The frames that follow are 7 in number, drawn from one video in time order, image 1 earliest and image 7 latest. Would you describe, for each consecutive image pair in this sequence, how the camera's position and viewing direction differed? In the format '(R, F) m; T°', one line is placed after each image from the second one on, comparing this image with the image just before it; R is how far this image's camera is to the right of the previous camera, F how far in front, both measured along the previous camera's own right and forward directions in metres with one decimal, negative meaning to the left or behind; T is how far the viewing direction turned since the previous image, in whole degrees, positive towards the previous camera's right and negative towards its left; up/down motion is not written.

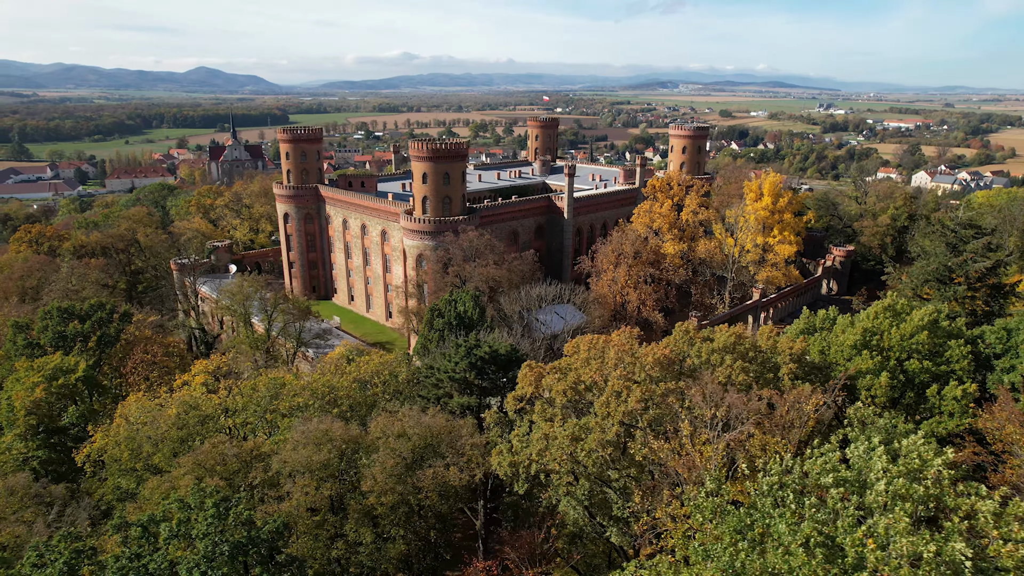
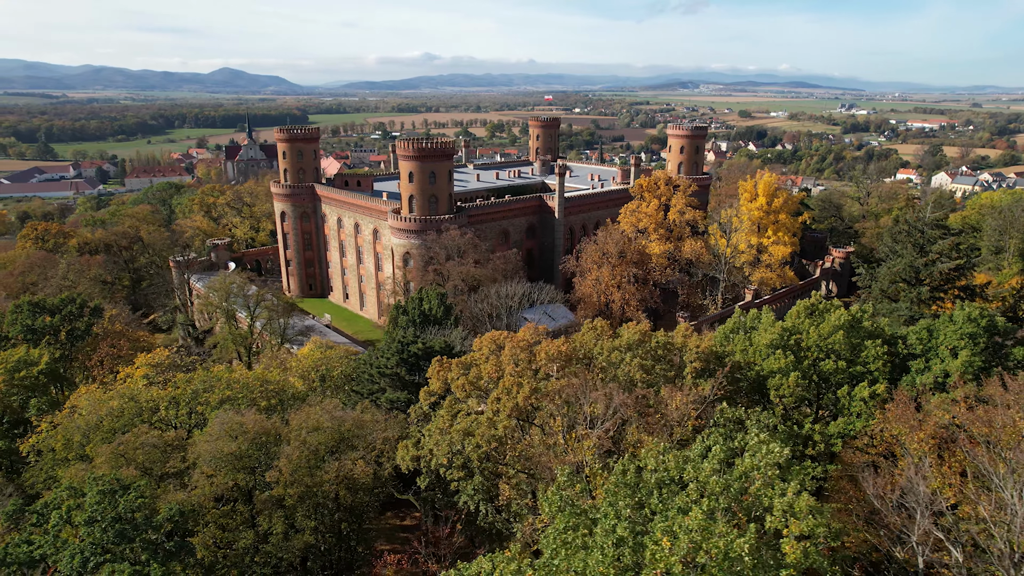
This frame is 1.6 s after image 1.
(+3.2, 0.0) m; -2°
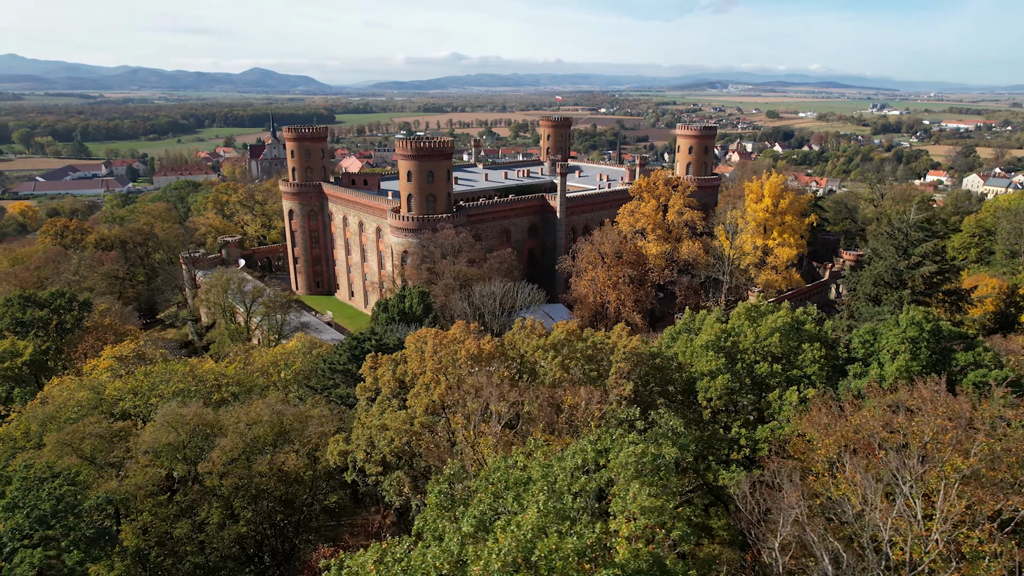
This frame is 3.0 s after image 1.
(+2.7, 0.0) m; -2°
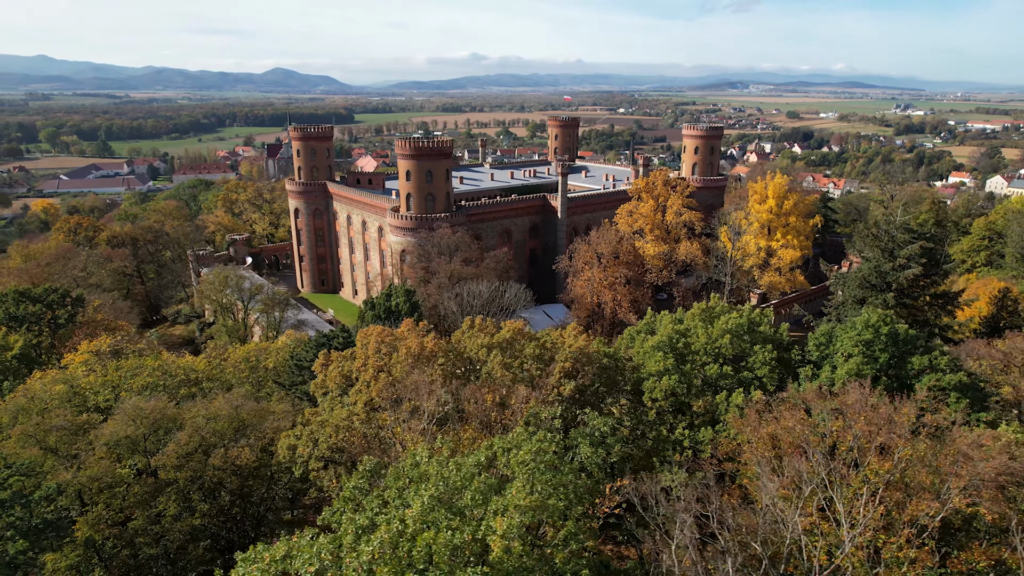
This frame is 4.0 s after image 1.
(+2.0, 0.0) m; -2°
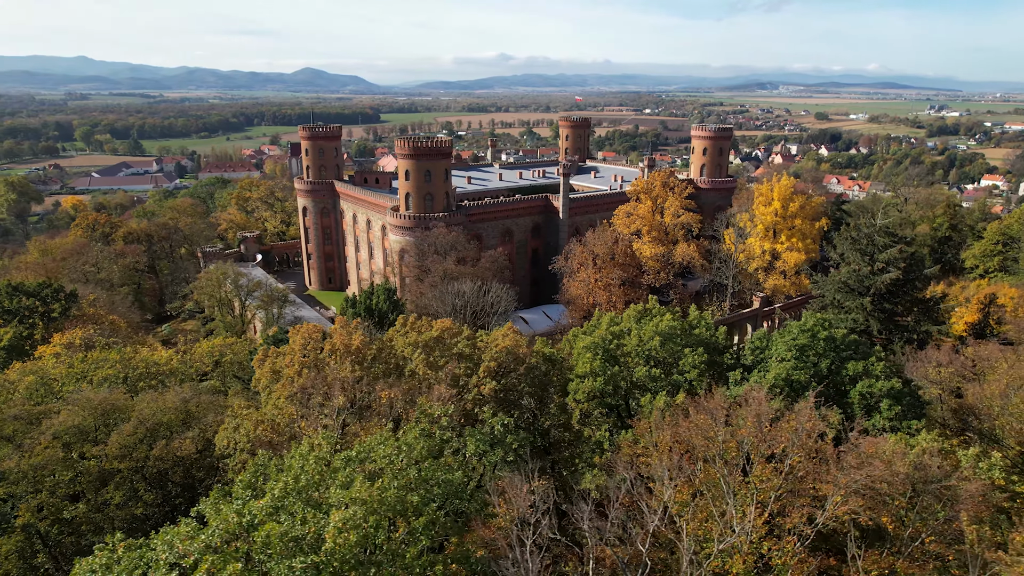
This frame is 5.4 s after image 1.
(+2.7, 0.0) m; -2°
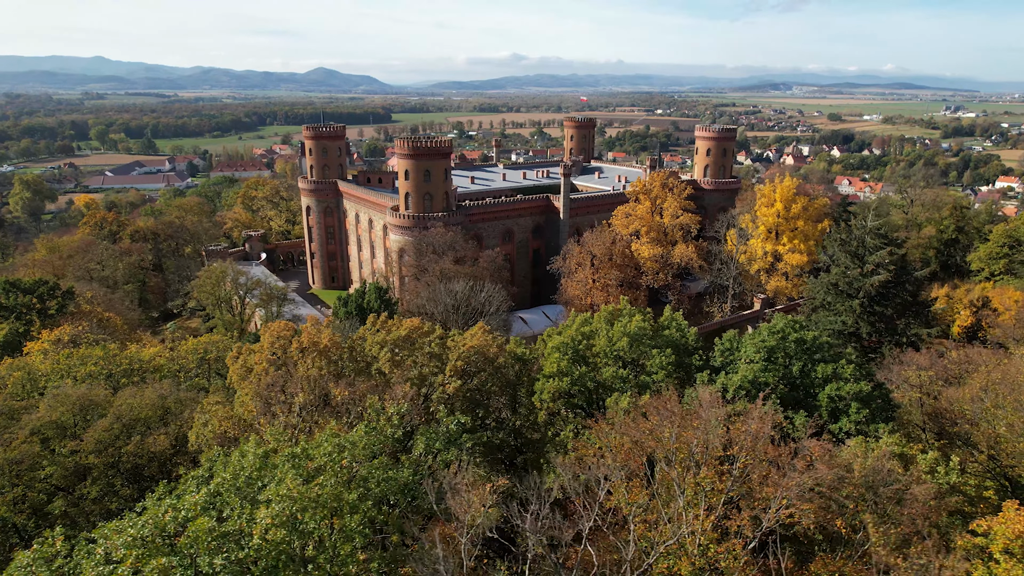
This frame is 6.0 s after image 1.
(+1.2, 0.0) m; -1°
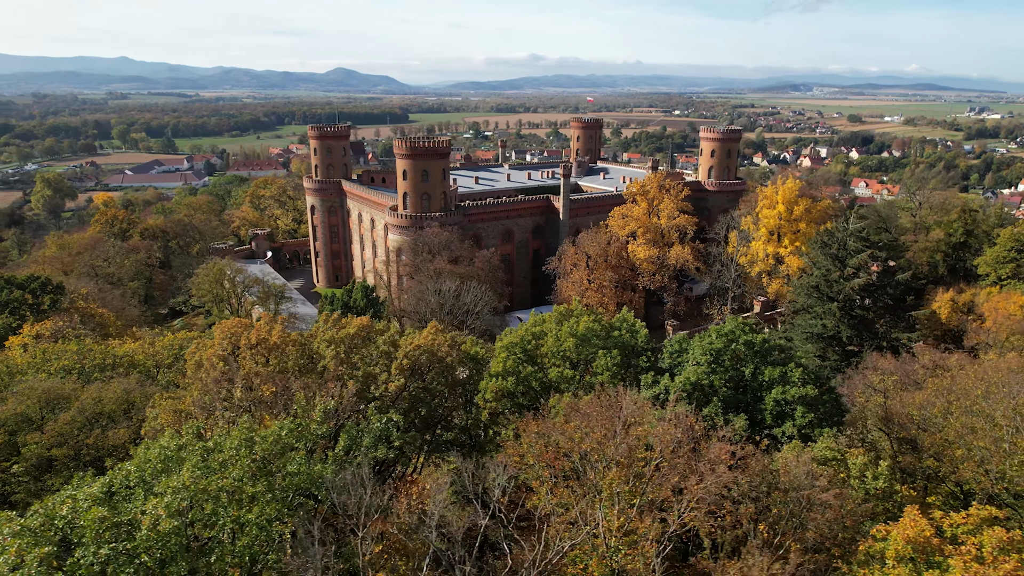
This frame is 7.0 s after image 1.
(+2.0, -0.1) m; -1°
